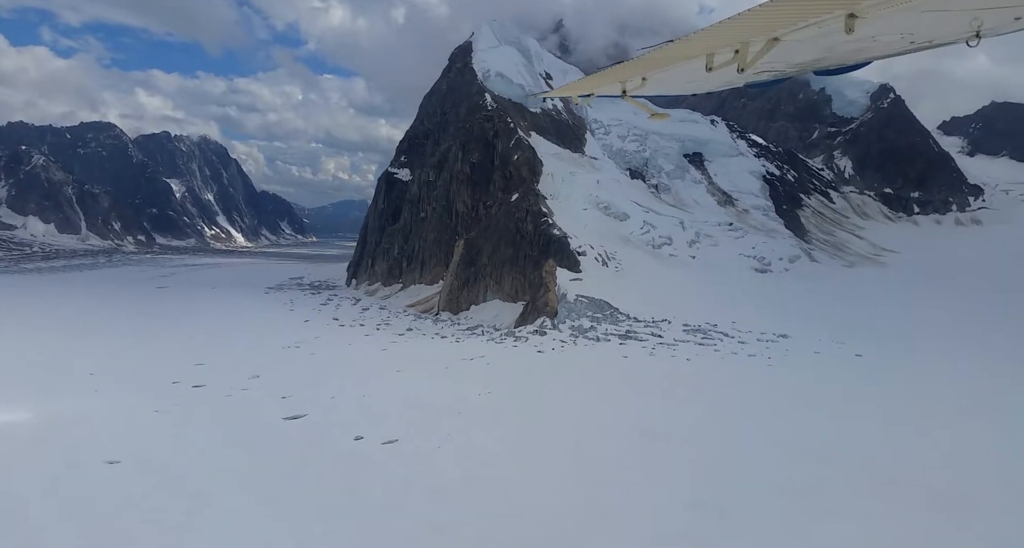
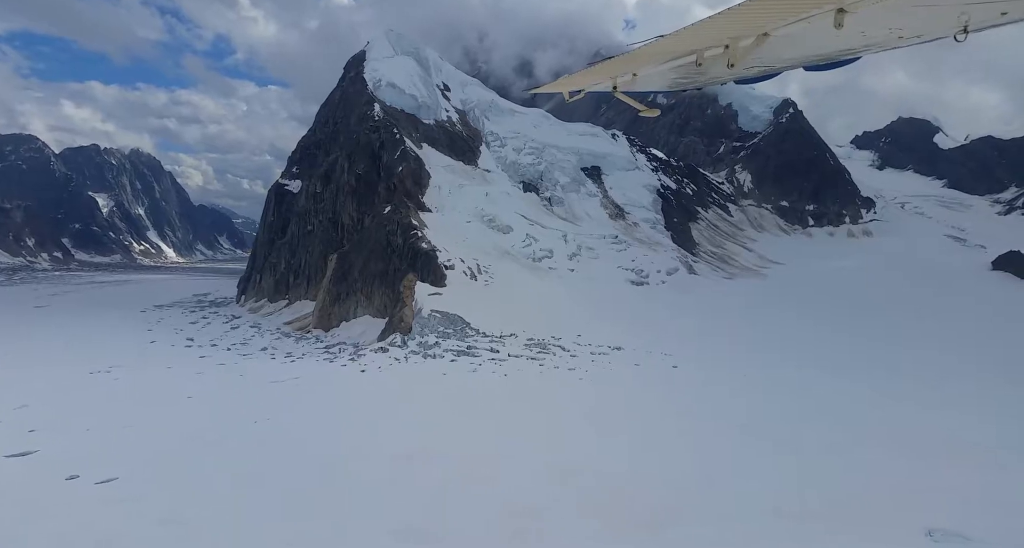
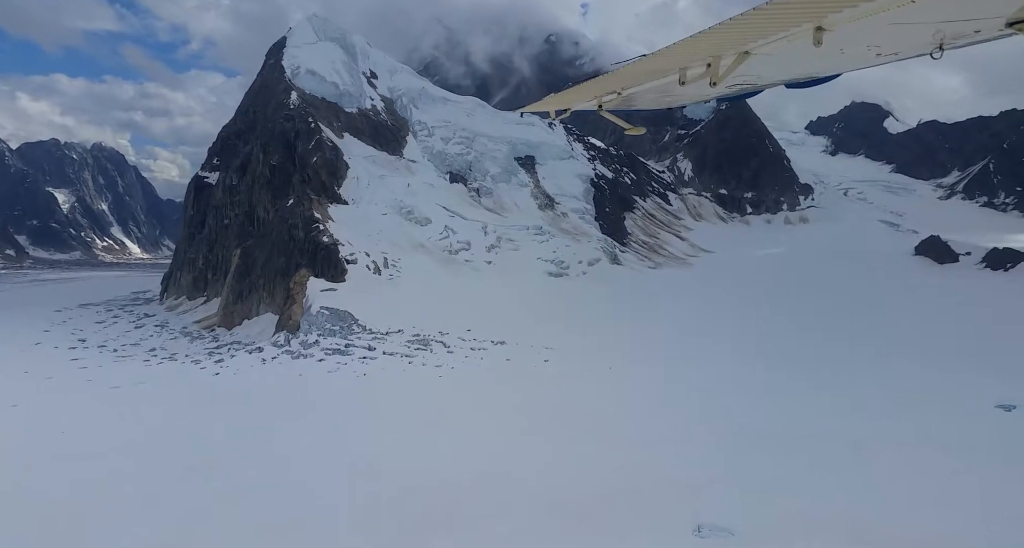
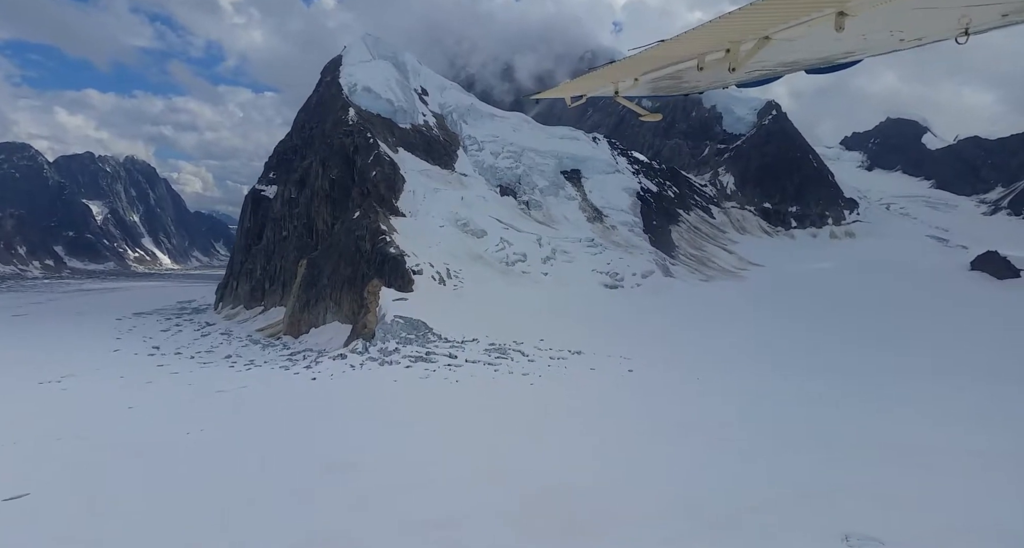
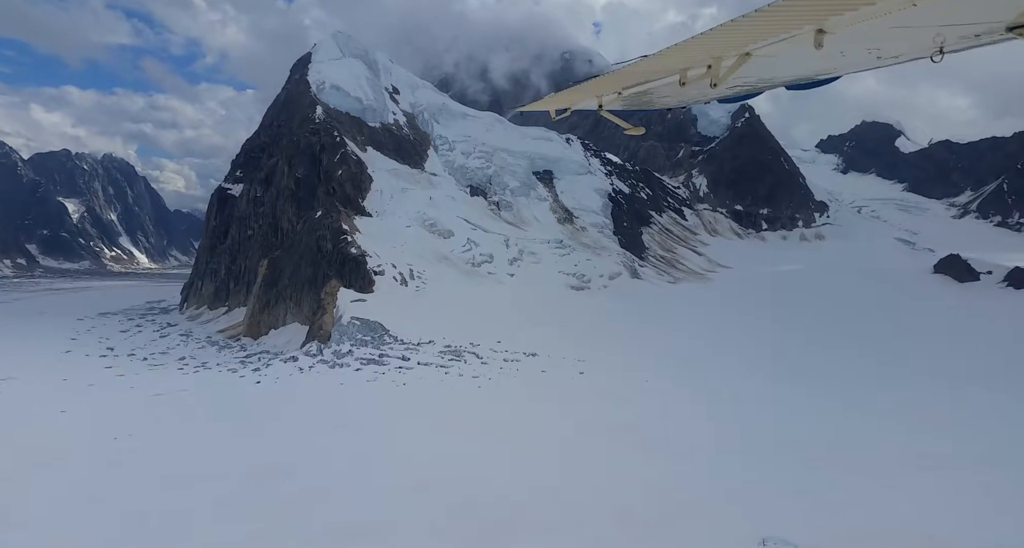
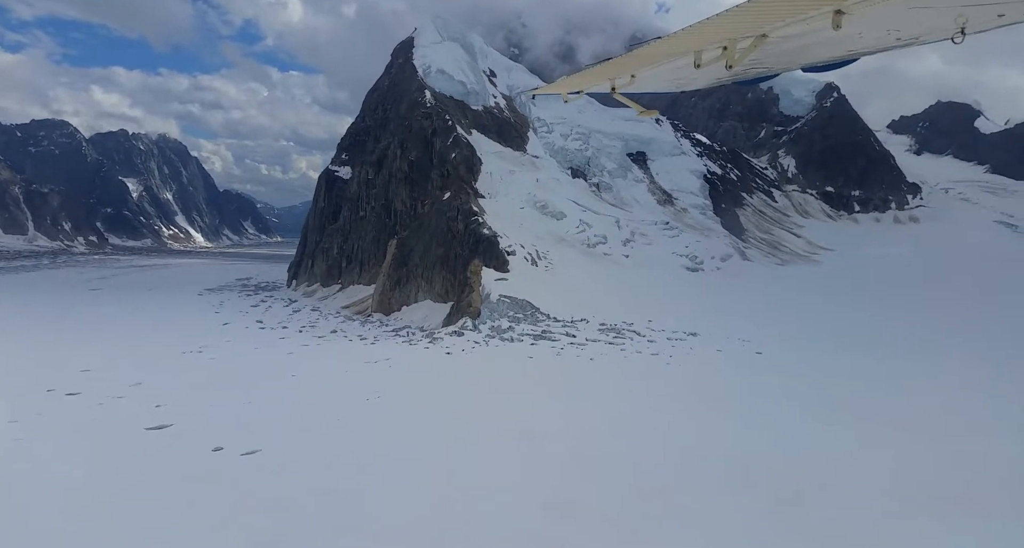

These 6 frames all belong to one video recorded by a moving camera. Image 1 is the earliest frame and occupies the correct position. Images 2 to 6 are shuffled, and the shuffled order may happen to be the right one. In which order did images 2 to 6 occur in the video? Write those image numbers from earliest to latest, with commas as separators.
6, 2, 4, 5, 3
